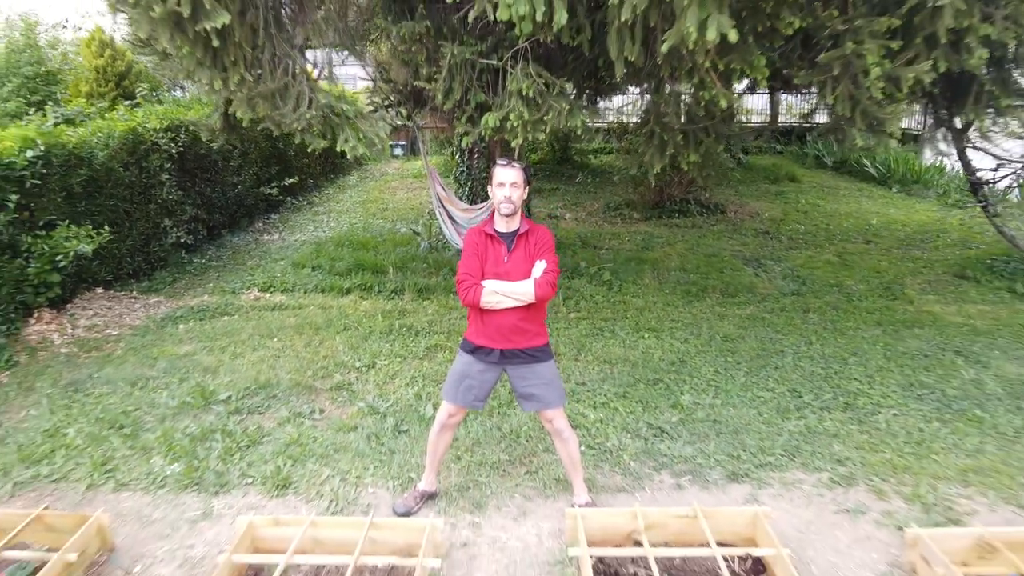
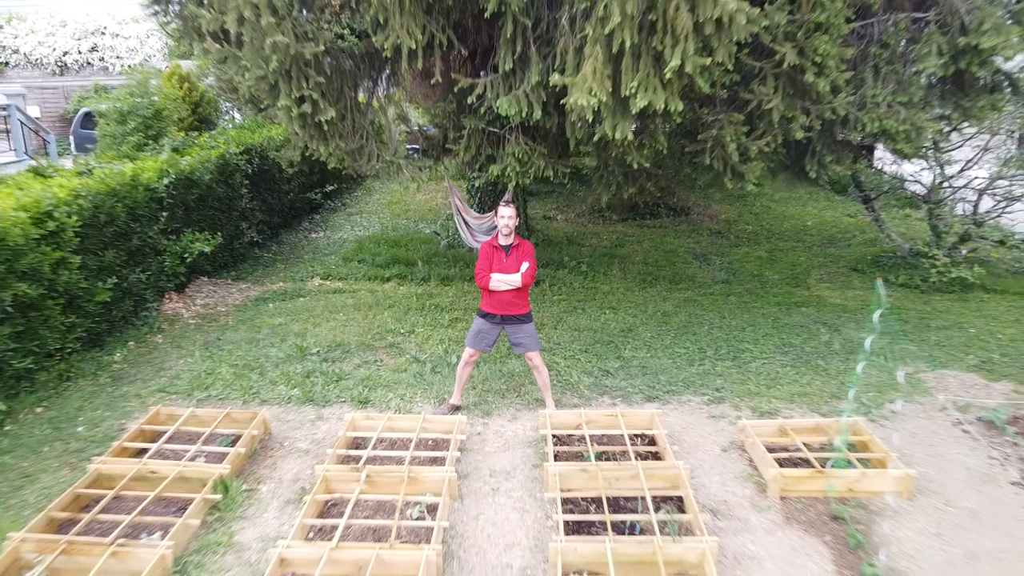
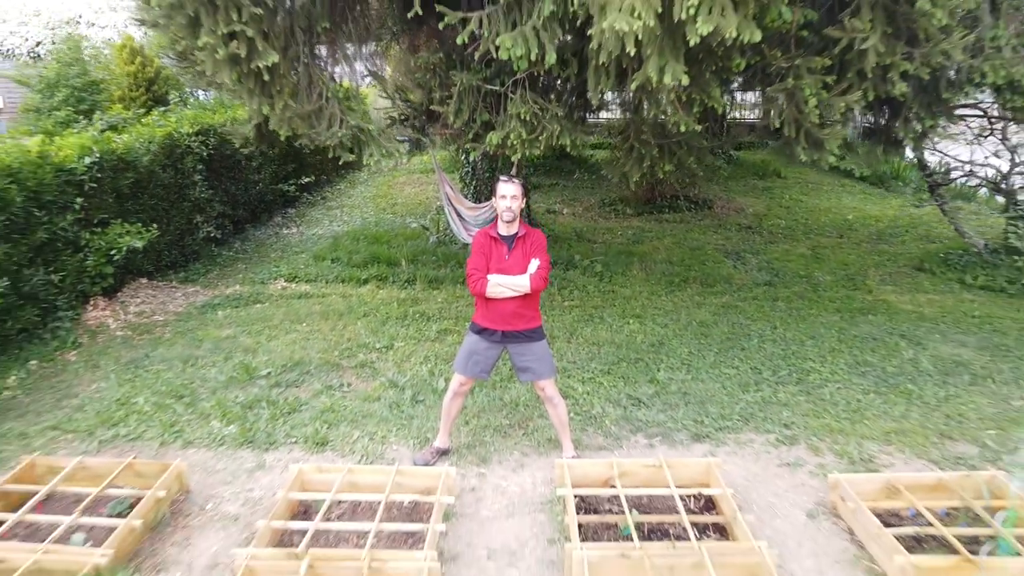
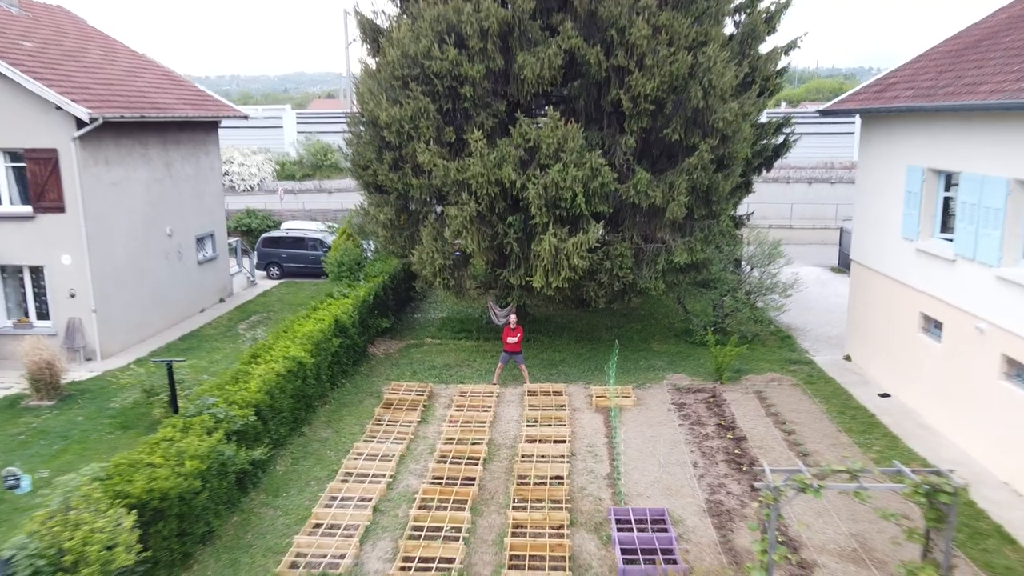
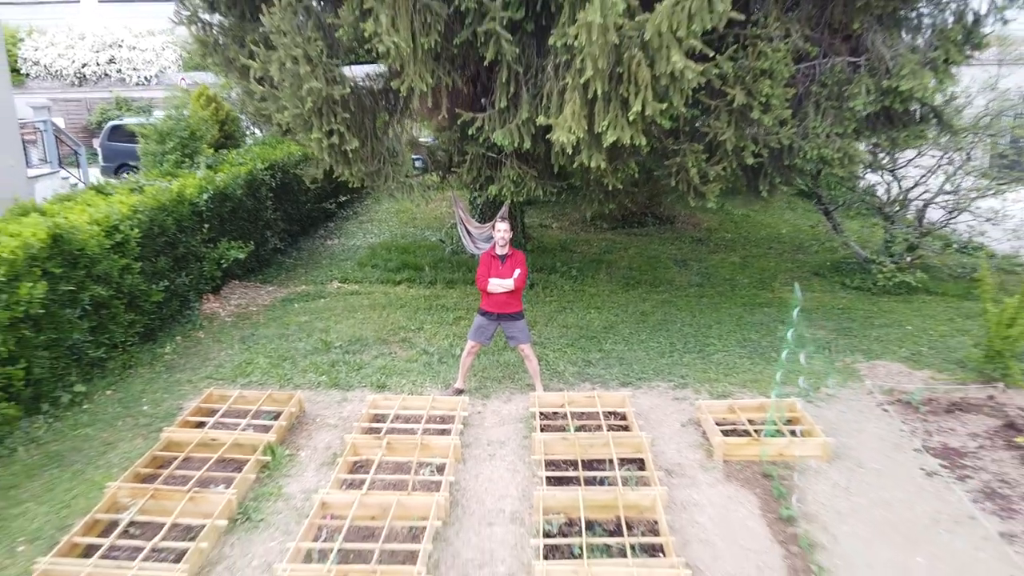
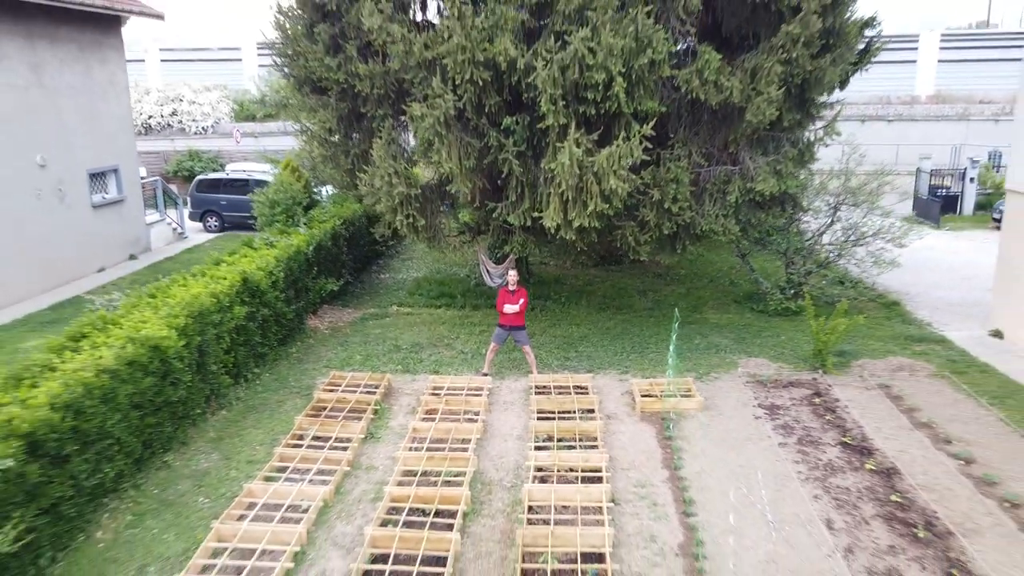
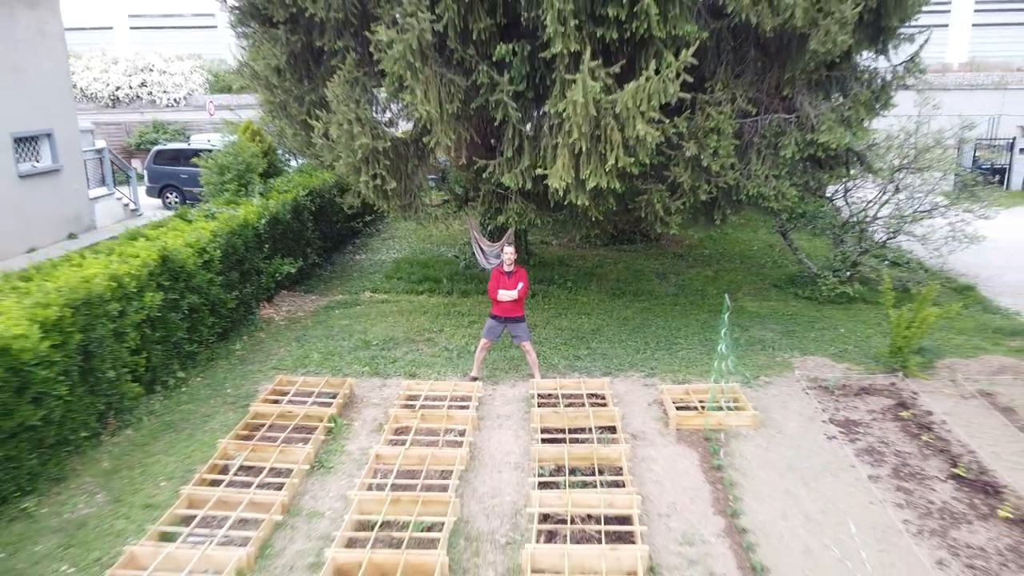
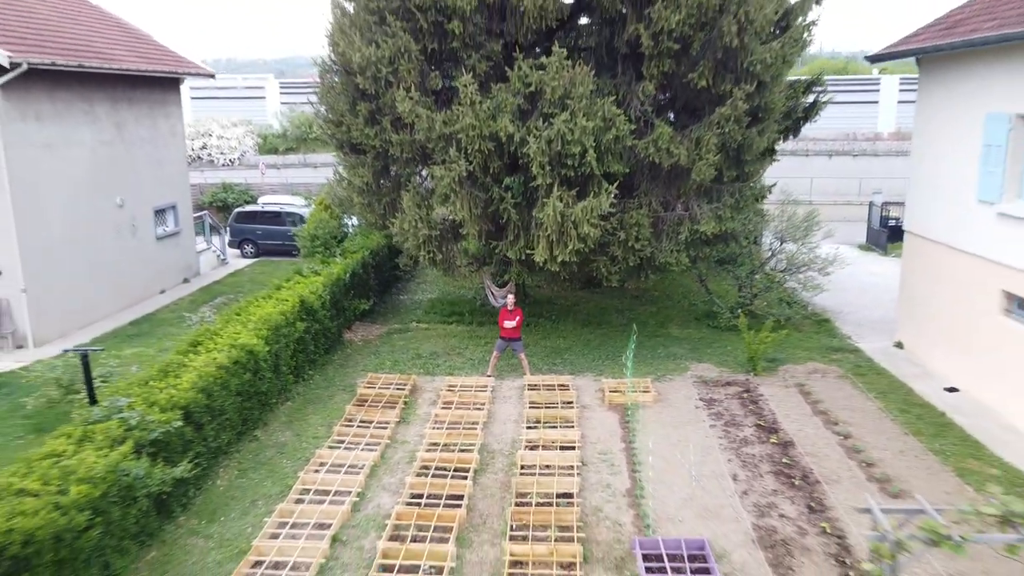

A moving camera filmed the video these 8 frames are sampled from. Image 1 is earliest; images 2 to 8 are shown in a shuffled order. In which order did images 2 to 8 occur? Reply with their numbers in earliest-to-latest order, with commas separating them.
3, 2, 5, 7, 6, 8, 4
